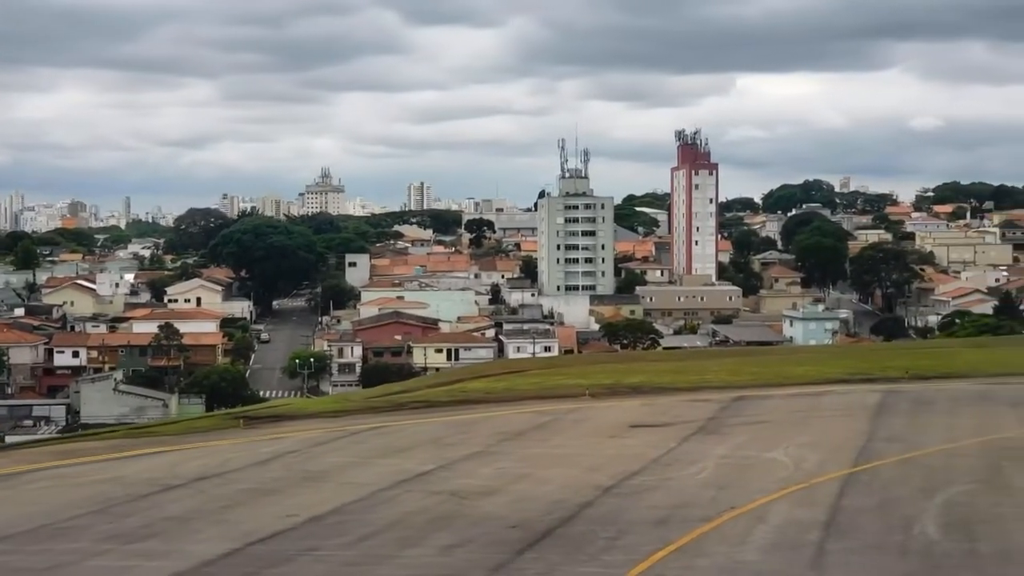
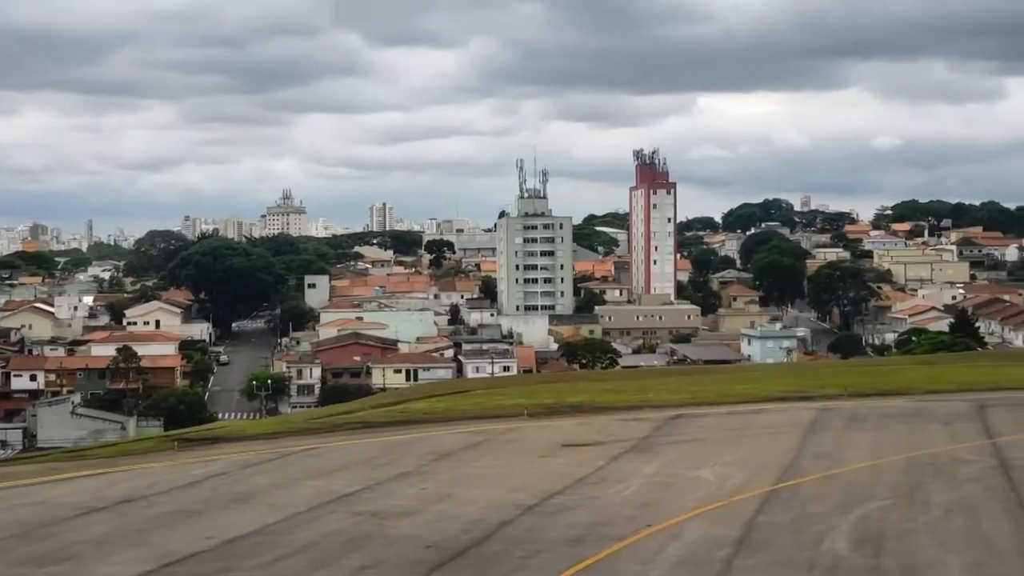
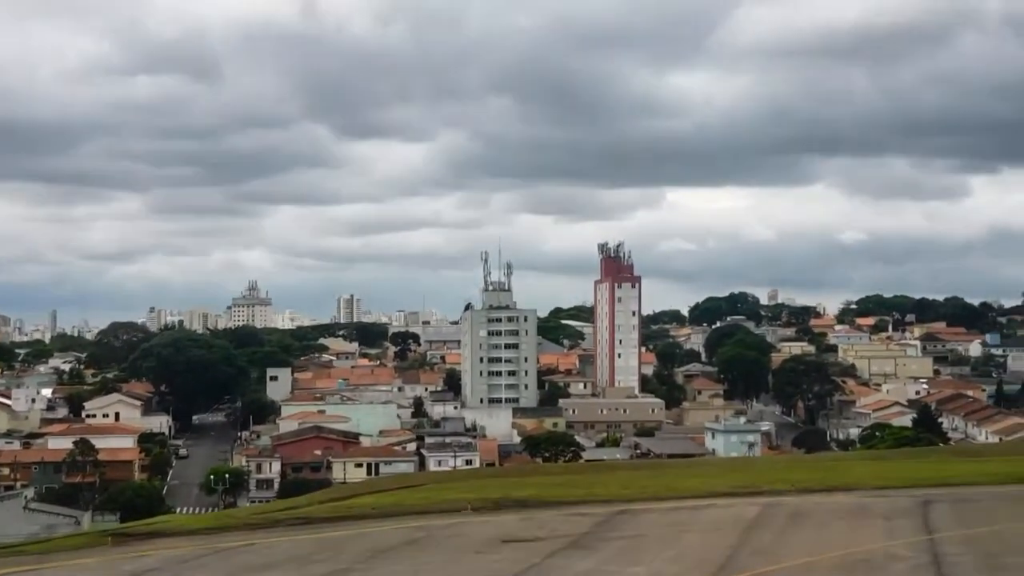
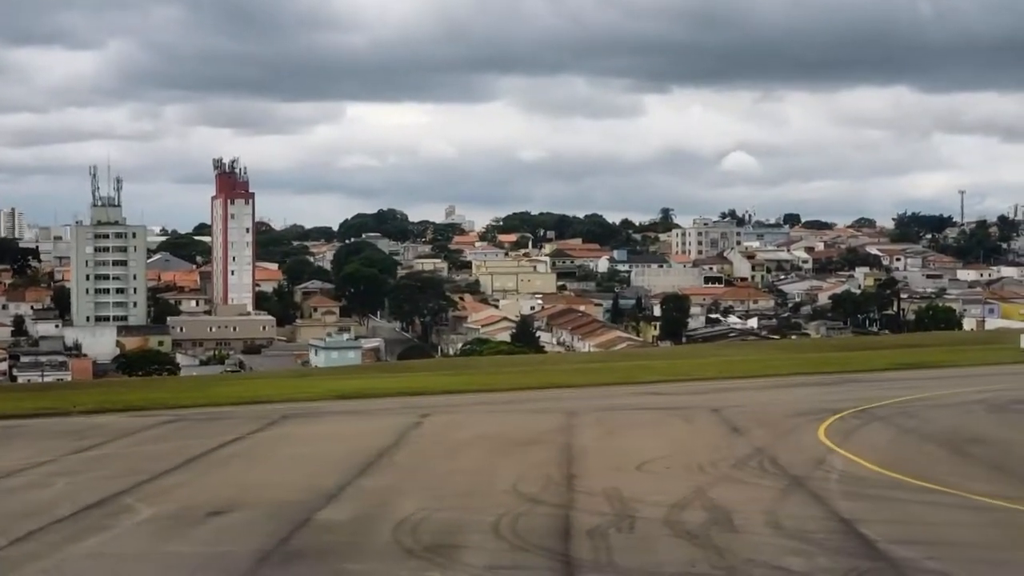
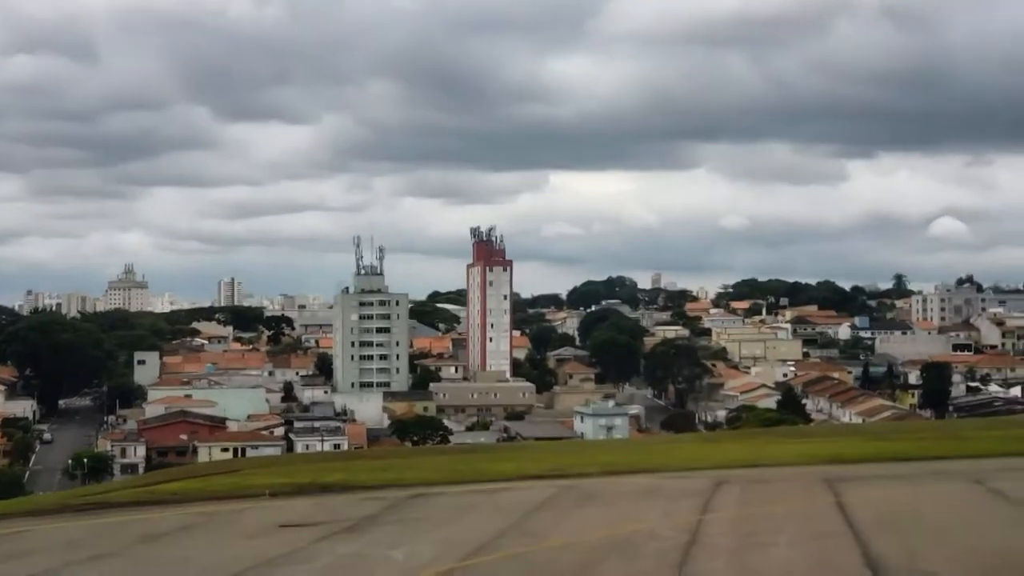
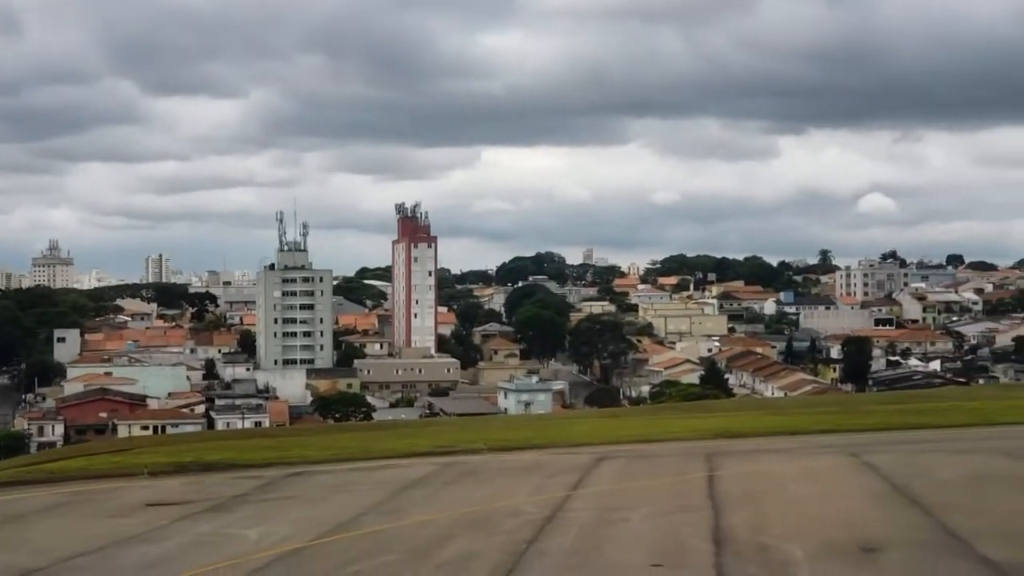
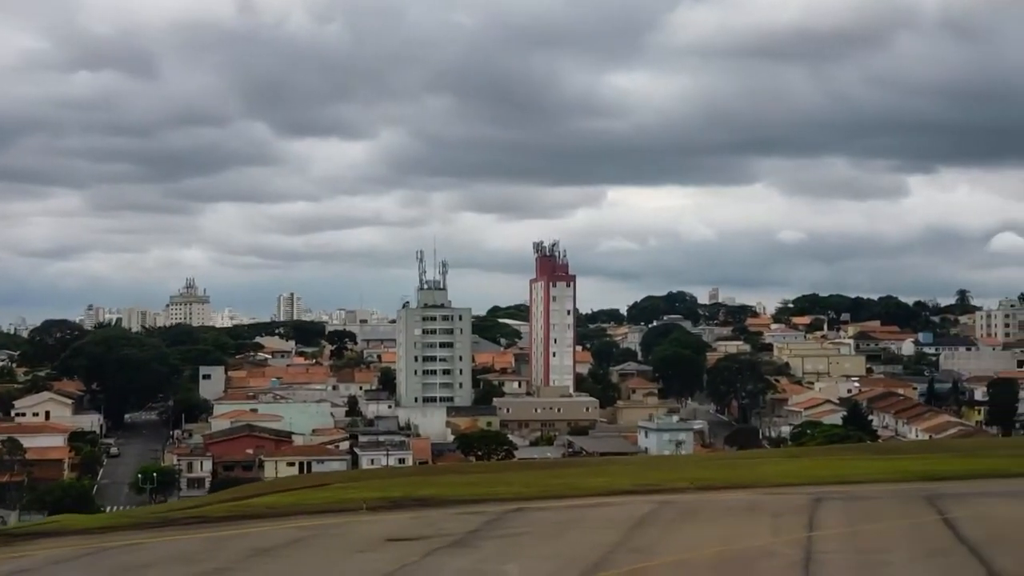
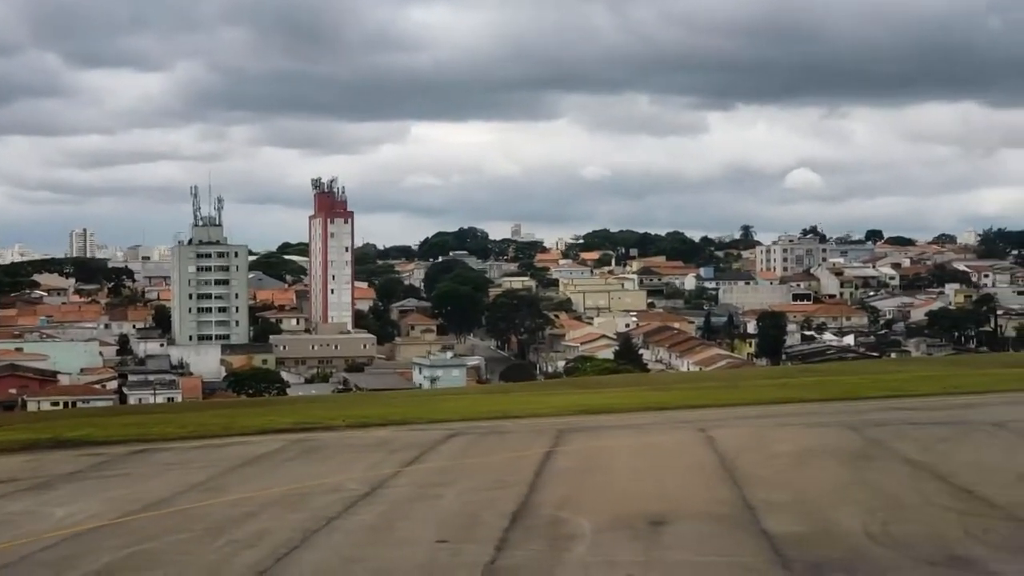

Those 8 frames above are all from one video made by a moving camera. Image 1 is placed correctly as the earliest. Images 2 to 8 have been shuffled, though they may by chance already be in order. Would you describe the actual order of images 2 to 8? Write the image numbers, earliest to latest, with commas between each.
2, 3, 7, 5, 6, 8, 4
